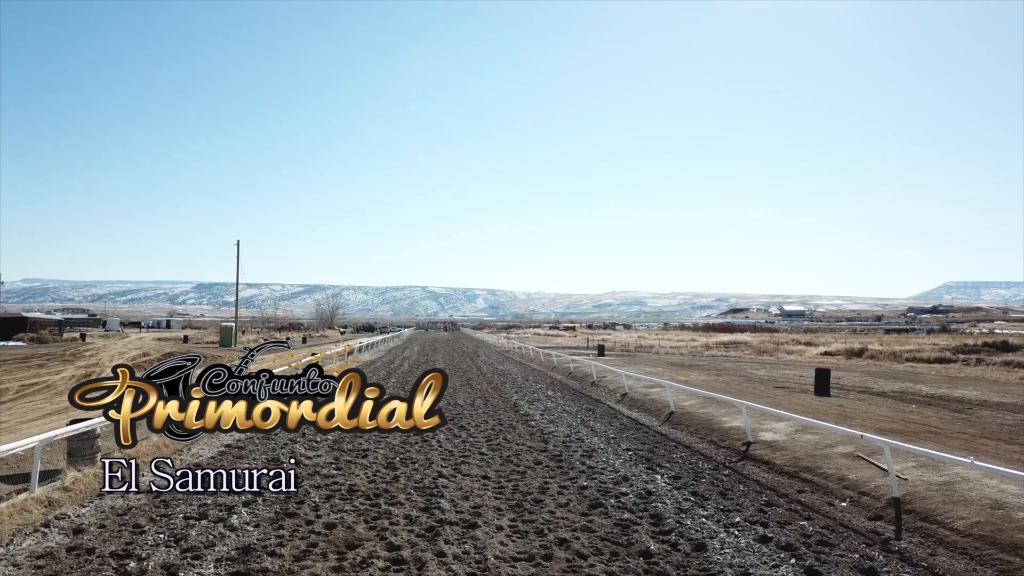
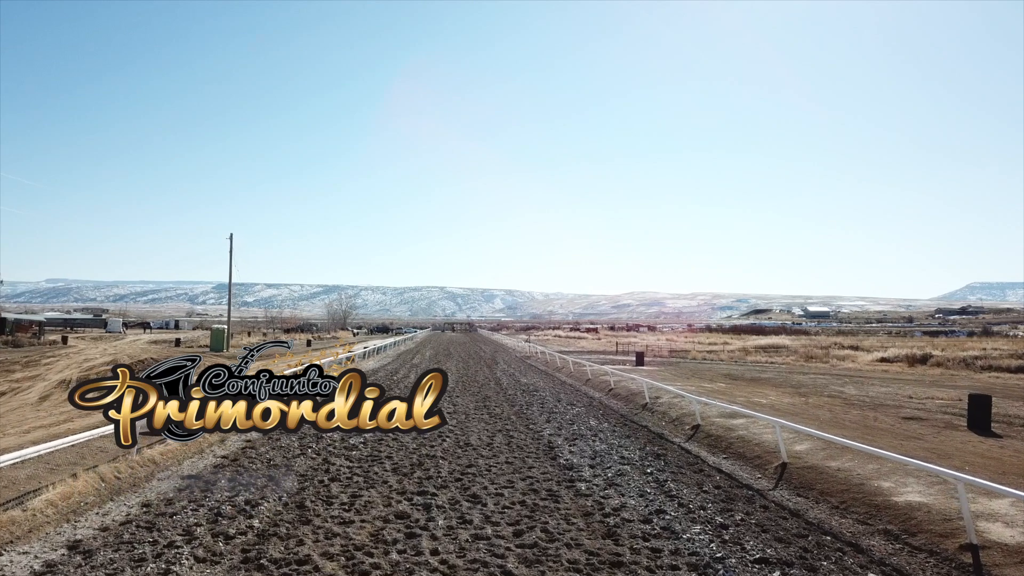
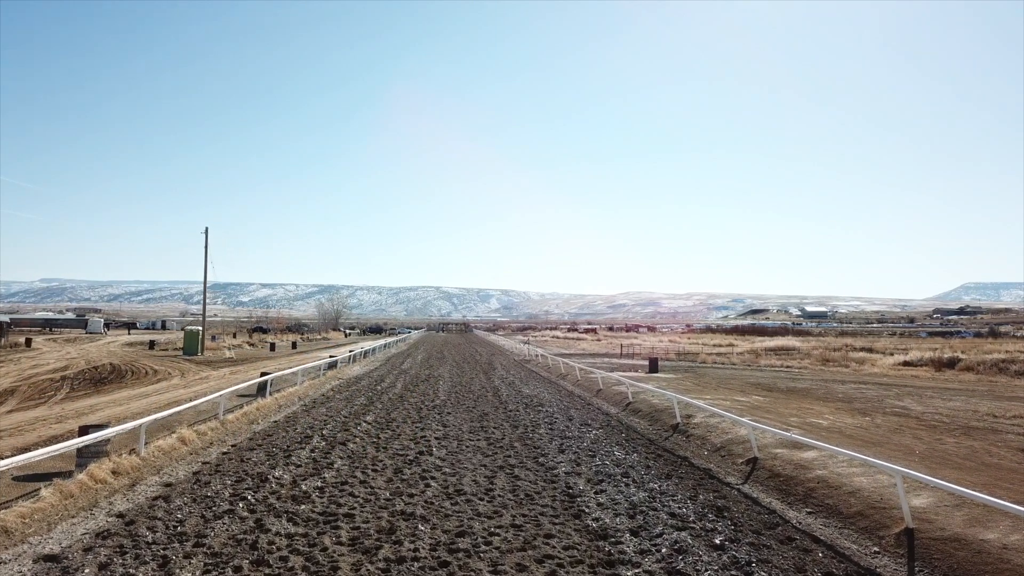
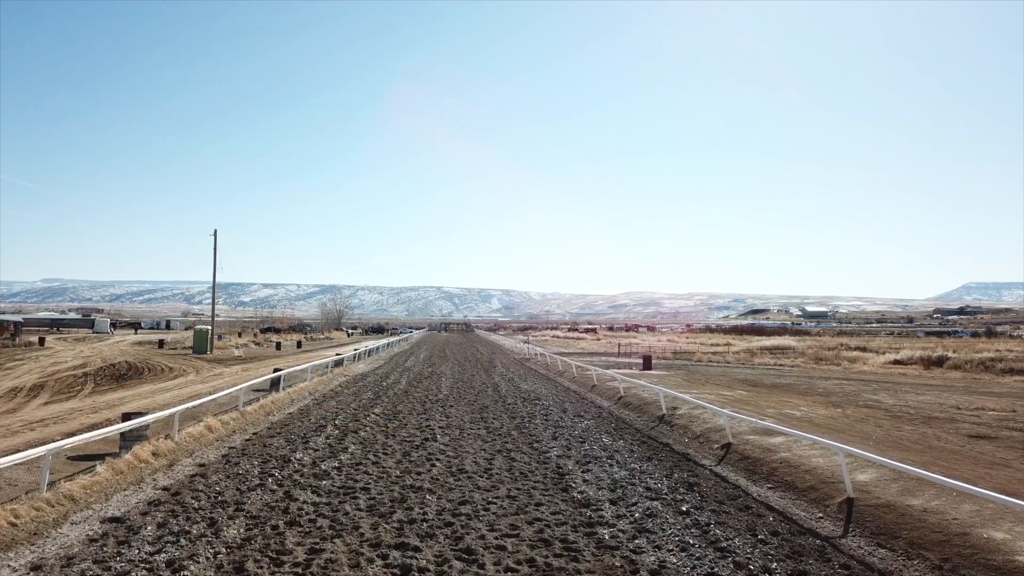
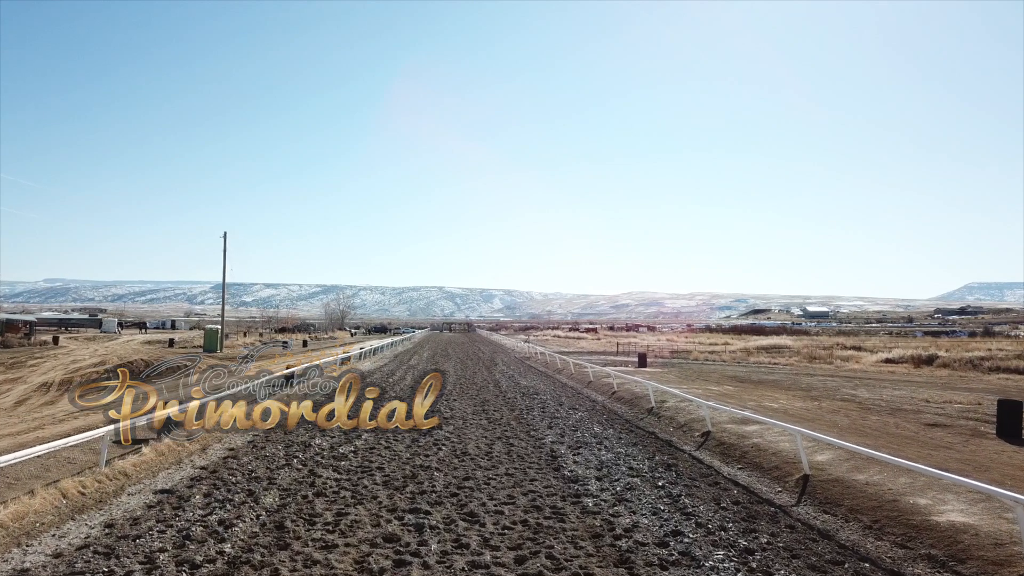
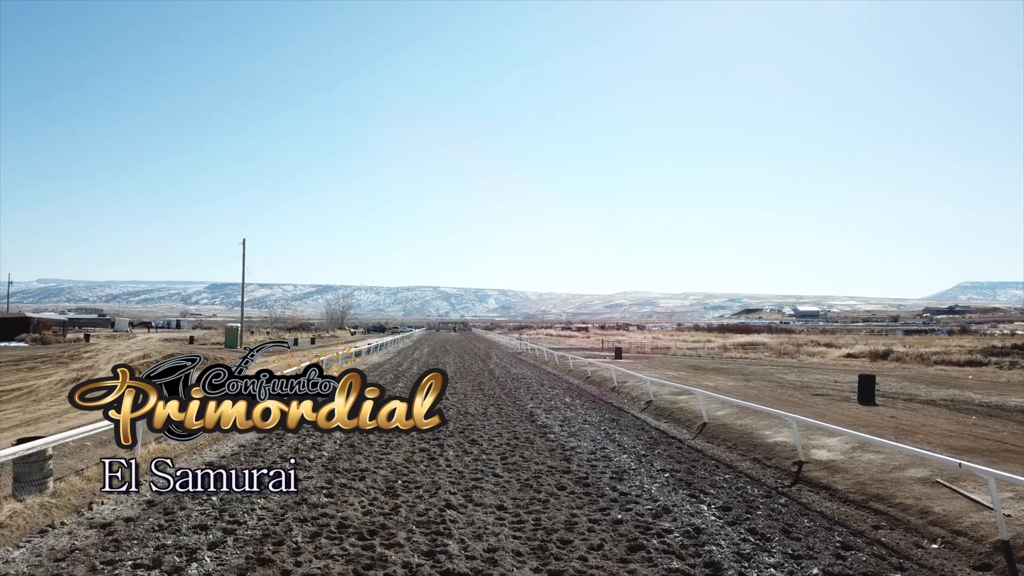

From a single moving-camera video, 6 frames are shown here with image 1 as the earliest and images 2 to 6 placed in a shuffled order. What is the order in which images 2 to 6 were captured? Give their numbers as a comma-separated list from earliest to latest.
6, 2, 5, 4, 3
